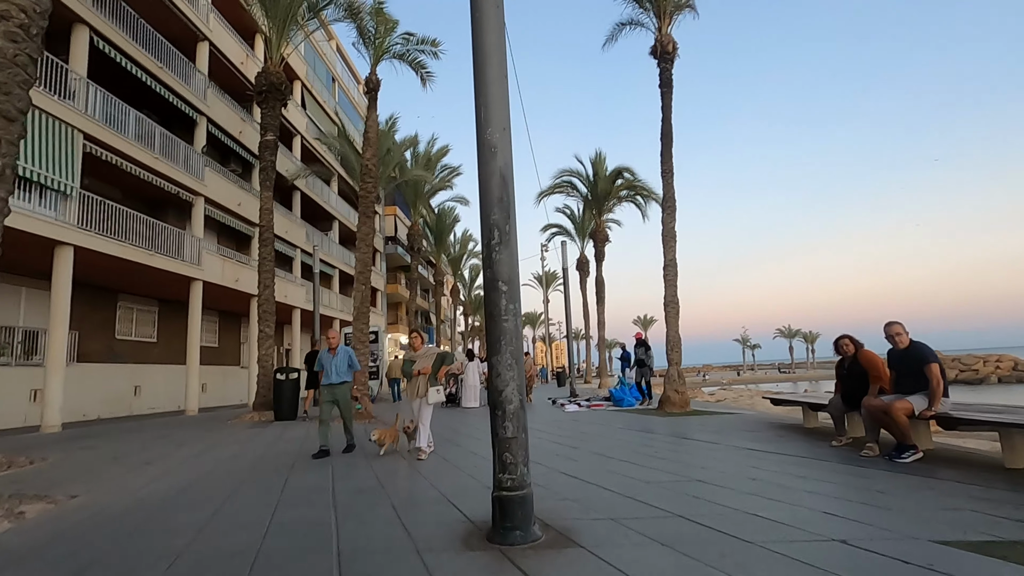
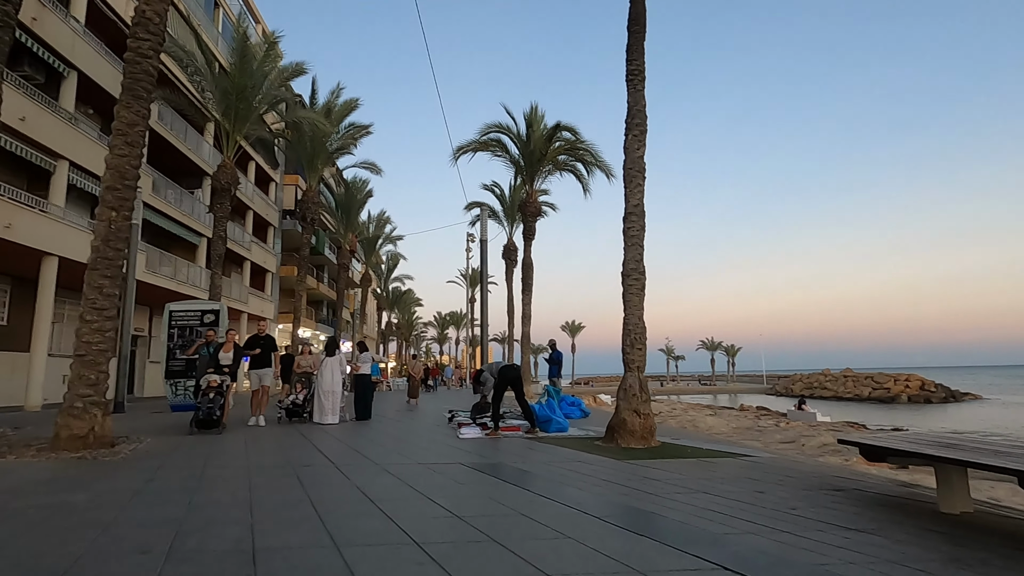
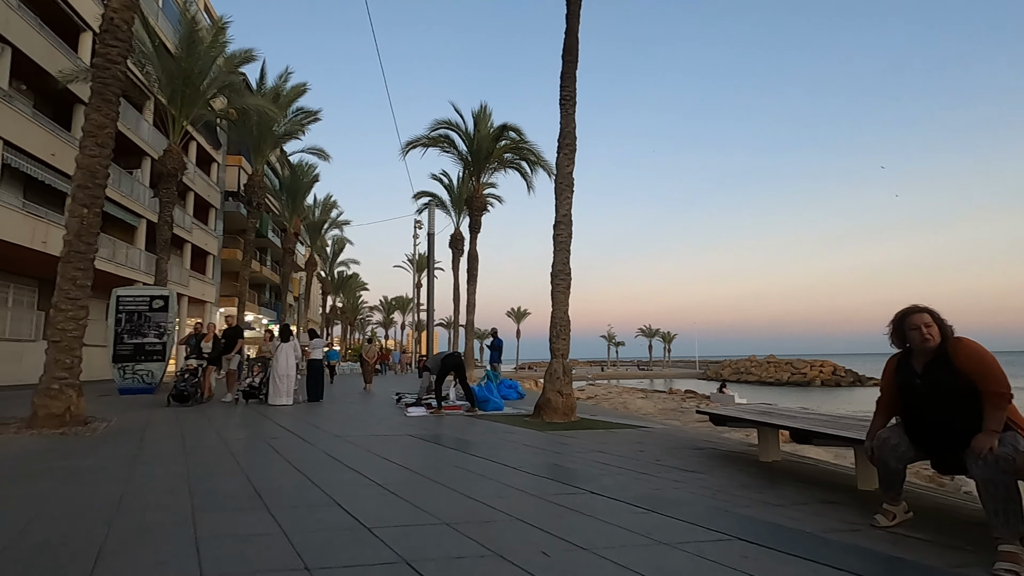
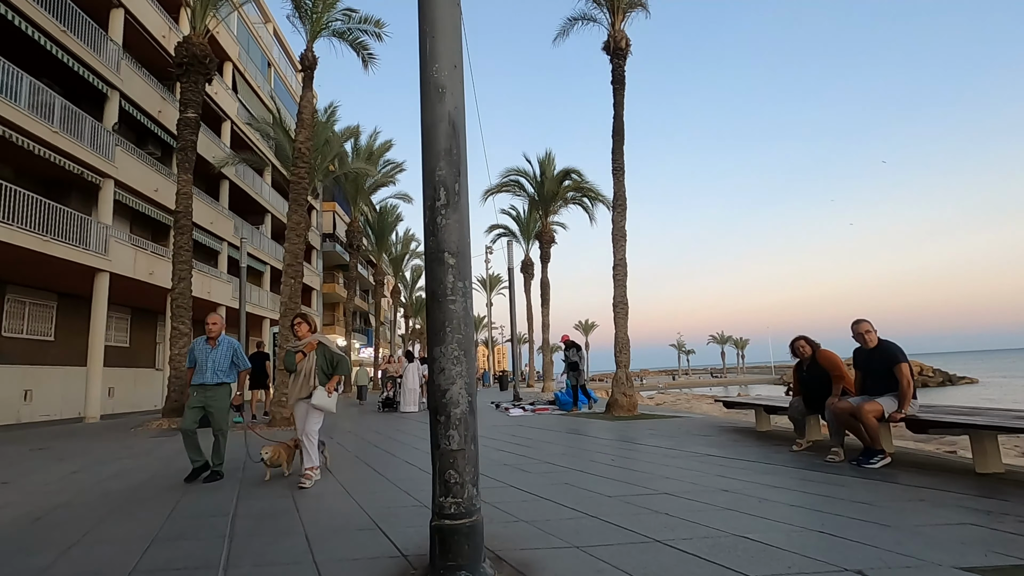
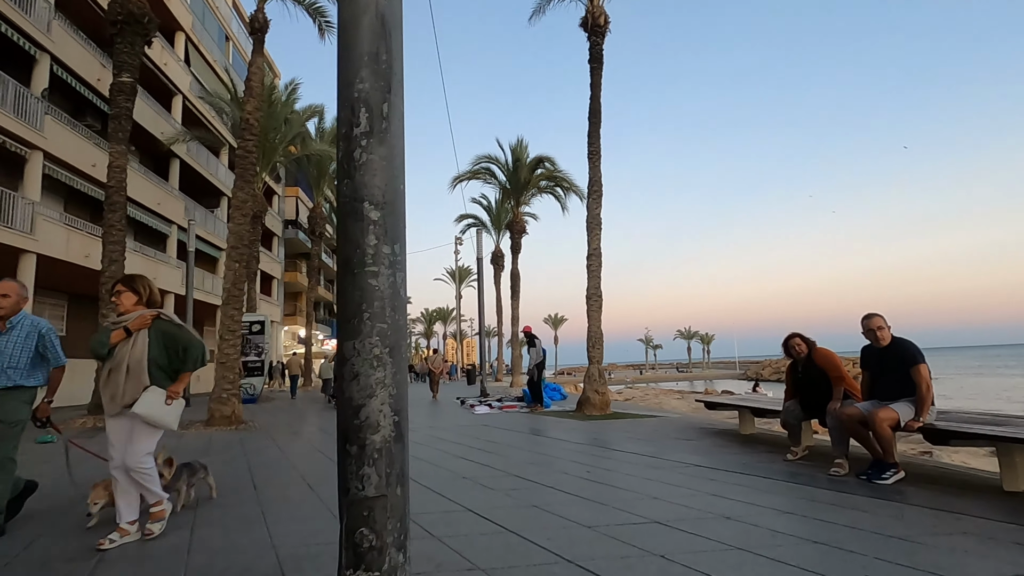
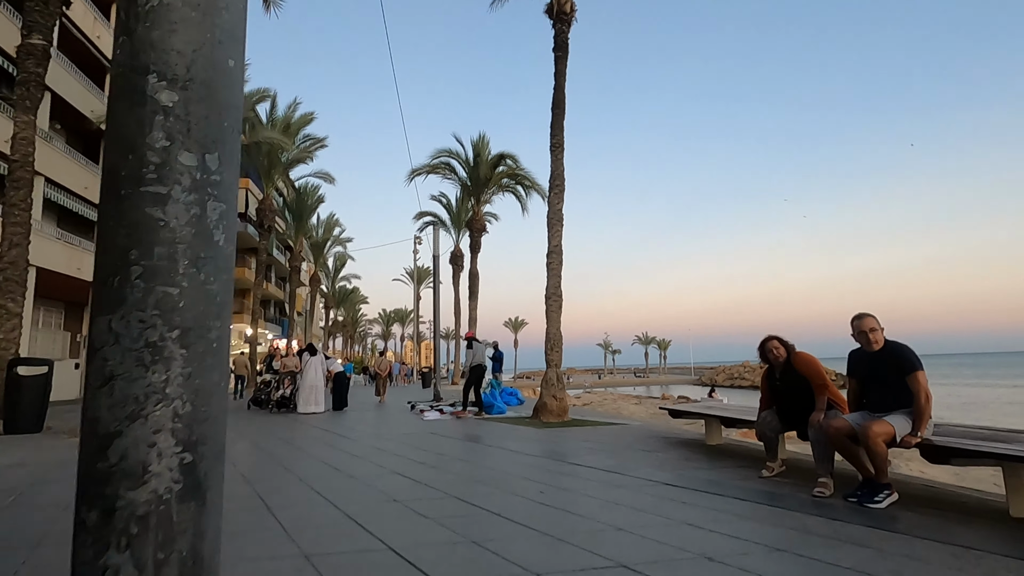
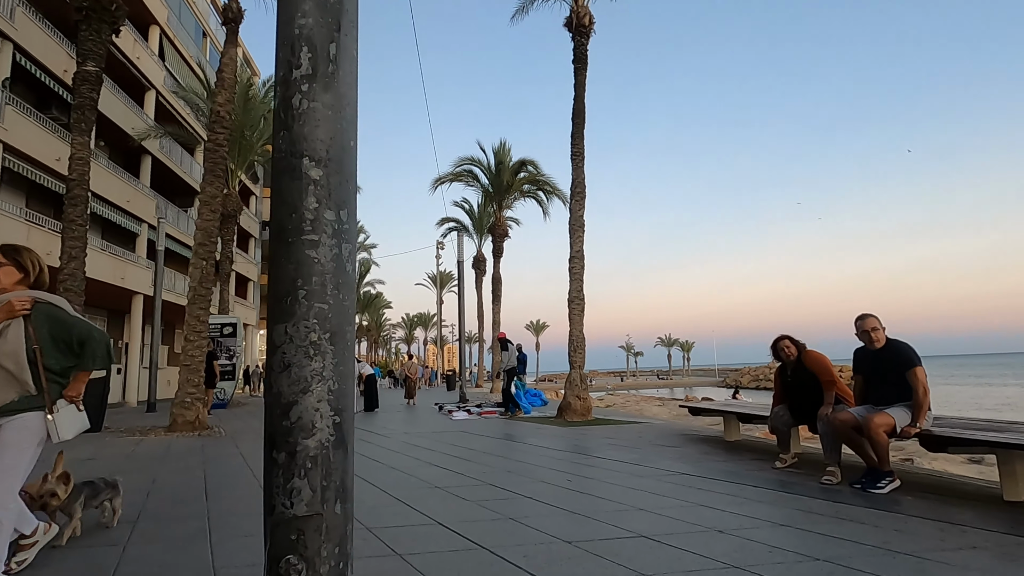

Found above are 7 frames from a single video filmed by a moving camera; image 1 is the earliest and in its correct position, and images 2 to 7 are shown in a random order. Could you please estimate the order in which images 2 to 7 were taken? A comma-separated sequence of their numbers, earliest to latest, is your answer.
4, 5, 7, 6, 3, 2
